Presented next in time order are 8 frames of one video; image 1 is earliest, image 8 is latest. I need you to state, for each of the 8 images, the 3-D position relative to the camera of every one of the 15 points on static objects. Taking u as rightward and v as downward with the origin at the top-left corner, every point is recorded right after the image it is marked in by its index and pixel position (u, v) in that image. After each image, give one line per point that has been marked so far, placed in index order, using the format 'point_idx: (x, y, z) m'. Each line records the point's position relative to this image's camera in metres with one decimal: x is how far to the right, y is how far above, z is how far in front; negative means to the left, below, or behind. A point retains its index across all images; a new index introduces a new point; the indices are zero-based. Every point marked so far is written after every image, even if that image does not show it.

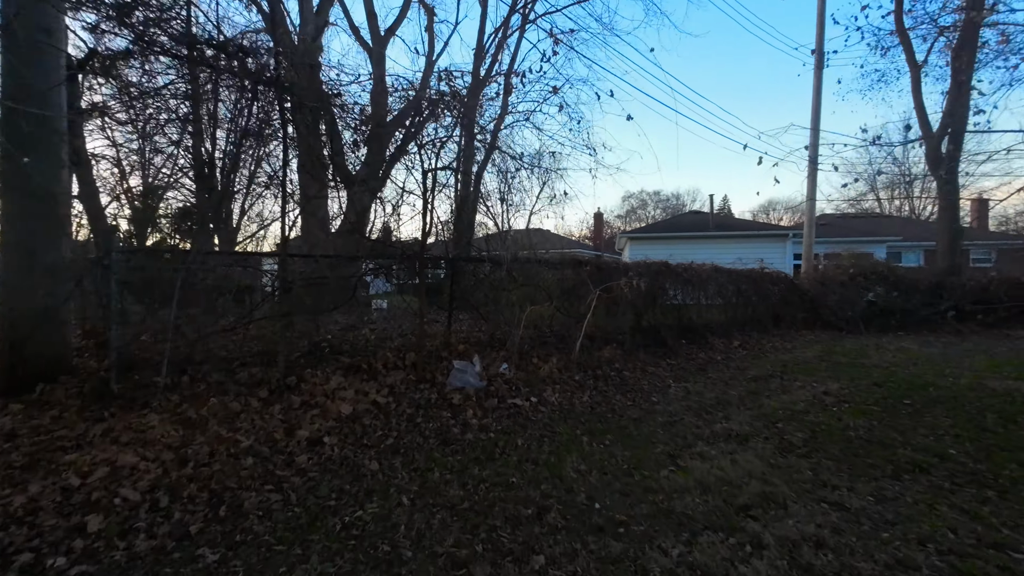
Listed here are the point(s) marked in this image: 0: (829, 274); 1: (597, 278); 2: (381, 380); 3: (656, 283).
0: (+12.4, +0.5, +19.0) m
1: (+1.8, +0.2, +10.2) m
2: (-1.8, -1.3, +6.6) m
3: (+3.5, +0.1, +11.8) m
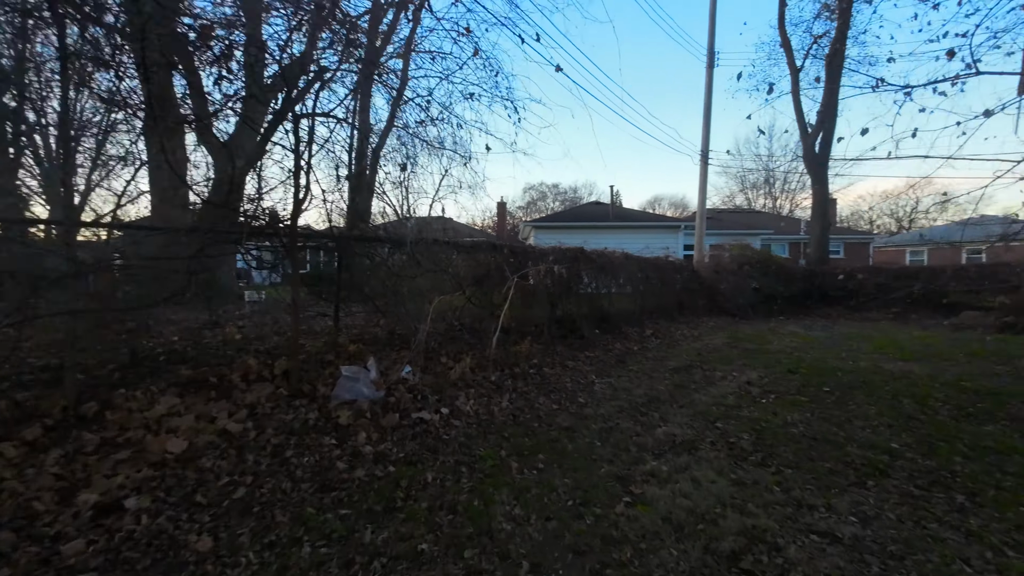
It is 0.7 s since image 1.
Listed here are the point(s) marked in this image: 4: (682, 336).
0: (+8.6, +0.9, +19.9) m
1: (0.0, +0.5, +9.1) m
2: (-2.8, -1.1, +4.9) m
3: (+1.4, +0.4, +11.1) m
4: (+4.5, -1.3, +12.8) m
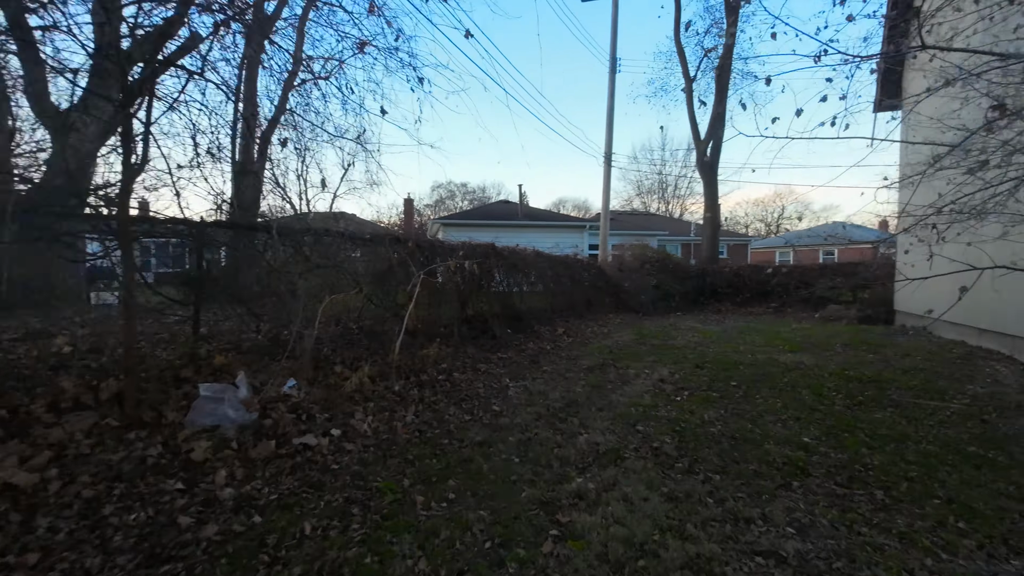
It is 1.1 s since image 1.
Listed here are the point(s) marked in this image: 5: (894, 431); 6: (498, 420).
0: (+4.9, +1.1, +20.5) m
1: (-1.6, +0.5, +8.3) m
2: (-3.6, -1.1, +3.7) m
3: (-0.6, +0.5, +10.4) m
4: (+2.1, -1.2, +12.8) m
5: (+4.3, -1.6, +5.5) m
6: (-0.2, -1.6, +5.7) m
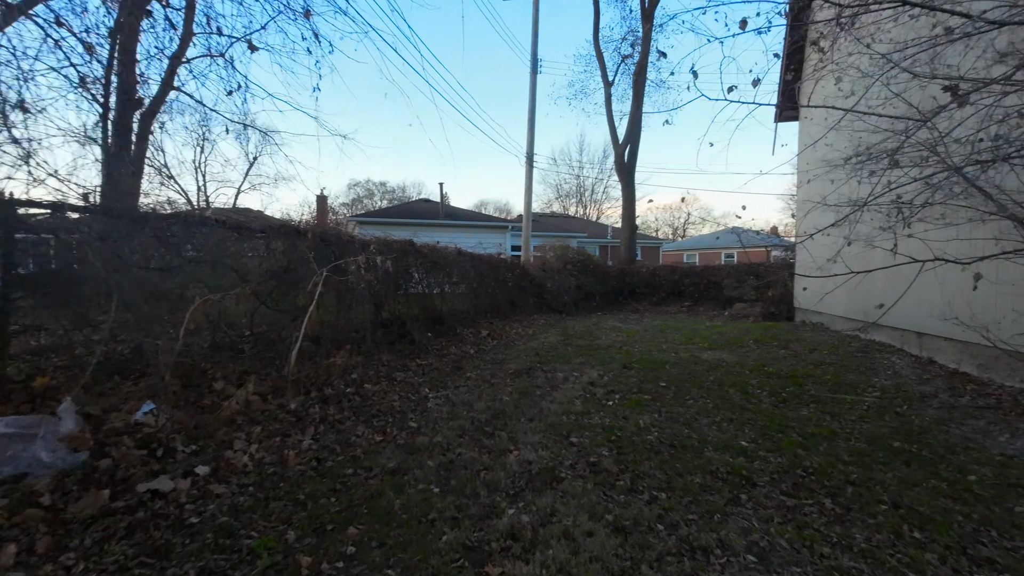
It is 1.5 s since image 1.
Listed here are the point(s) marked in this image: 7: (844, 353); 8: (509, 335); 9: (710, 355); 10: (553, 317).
0: (+1.6, +1.0, +20.3) m
1: (-2.8, +0.5, +7.3) m
2: (-4.0, -1.1, +2.4) m
3: (-2.2, +0.5, +9.5) m
4: (+0.1, -1.2, +12.3) m
5: (+3.5, -1.6, +5.4) m
6: (-1.0, -1.5, +4.9) m
7: (+6.6, -1.3, +9.6) m
8: (-0.1, -1.2, +12.2) m
9: (+4.1, -1.4, +10.0) m
10: (+1.5, -1.1, +17.8) m
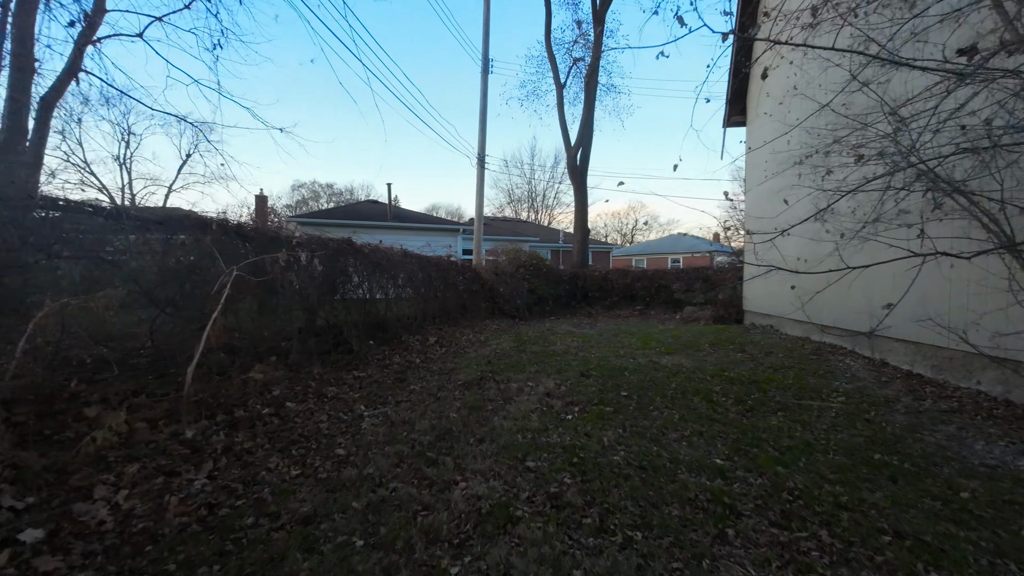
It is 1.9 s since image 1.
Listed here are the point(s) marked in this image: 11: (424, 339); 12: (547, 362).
0: (-0.4, +0.9, +19.7) m
1: (-3.5, +0.5, +6.3) m
2: (-4.2, -1.1, +1.2) m
3: (-3.1, +0.4, +8.6) m
4: (-1.0, -1.3, +11.5) m
5: (+3.0, -1.6, +5.0) m
6: (-1.4, -1.6, +4.1) m
7: (+5.6, -1.3, +9.5) m
8: (-1.3, -1.3, +11.4) m
9: (+3.1, -1.4, +9.7) m
10: (-0.2, -1.2, +17.1) m
11: (-2.0, -1.1, +10.7) m
12: (+0.7, -1.4, +9.2) m
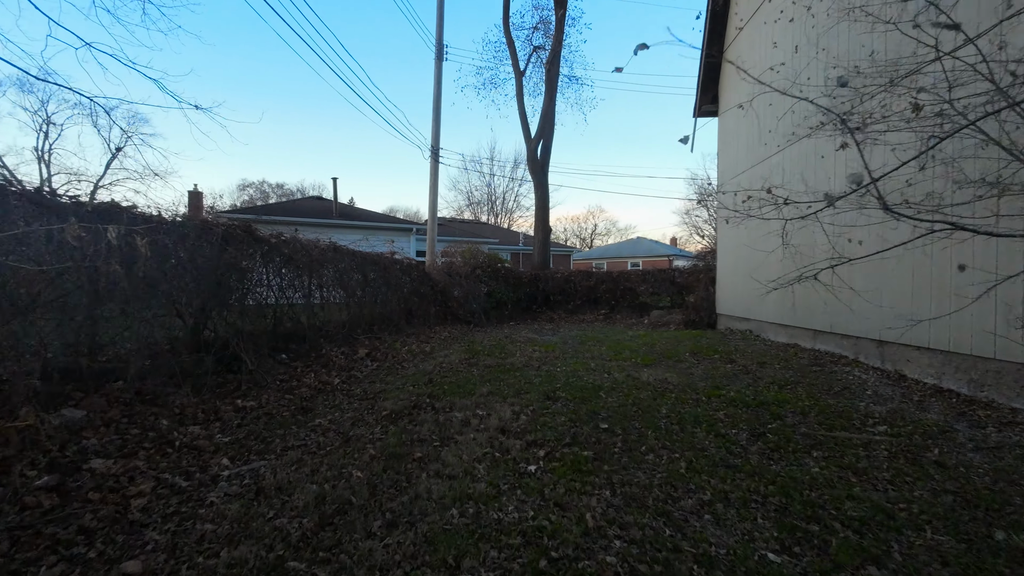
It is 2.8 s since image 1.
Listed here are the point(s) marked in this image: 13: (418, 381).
0: (-2.1, +0.8, +17.8) m
1: (-4.1, +0.5, +4.1) m
2: (-4.4, -1.0, -1.0) m
3: (-3.9, +0.4, +6.5) m
4: (-2.0, -1.3, +9.5) m
5: (+2.5, -1.5, +3.4) m
6: (-1.8, -1.5, +2.1) m
7: (+4.8, -1.3, +8.1) m
8: (-2.2, -1.3, +9.4) m
9: (+2.3, -1.4, +8.1) m
10: (-1.7, -1.3, +15.2) m
11: (-2.9, -1.2, +8.7) m
12: (-0.1, -1.4, +7.4) m
13: (-1.4, -1.4, +7.2) m
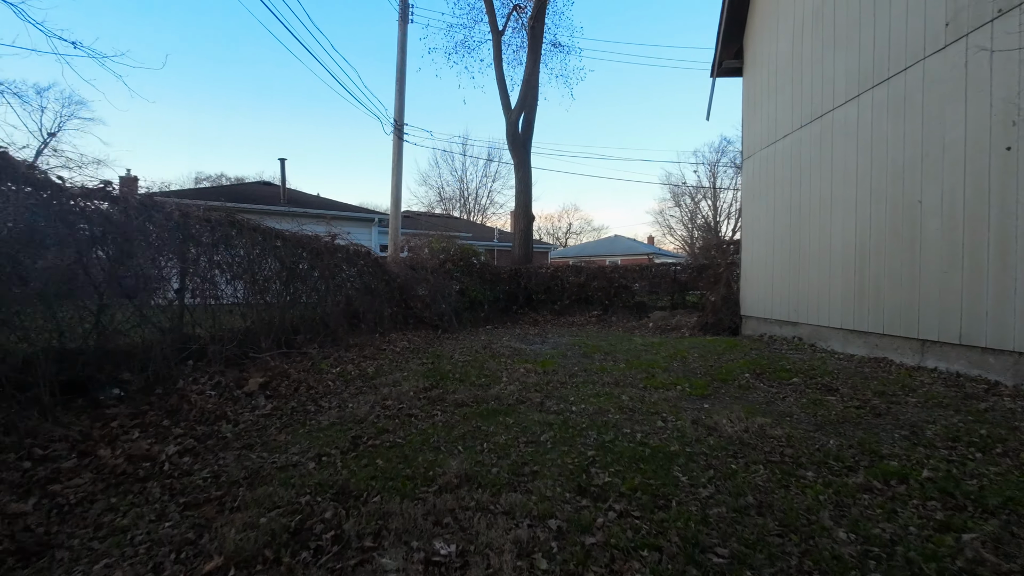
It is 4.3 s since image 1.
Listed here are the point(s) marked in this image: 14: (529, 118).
0: (-2.7, +0.9, +14.4) m
1: (-4.0, +0.6, +0.7) m
2: (-4.0, -0.9, -4.4) m
3: (-3.9, +0.5, +3.1) m
4: (-2.2, -1.2, +6.2) m
5: (+2.6, -1.4, +0.3) m
6: (-1.6, -1.4, -1.2) m
7: (+4.7, -1.2, +5.1) m
8: (-2.4, -1.2, +6.1) m
9: (+2.2, -1.3, +5.0) m
10: (-2.2, -1.2, +11.9) m
11: (-3.0, -1.0, +5.4) m
12: (-0.2, -1.3, +4.2) m
13: (-1.5, -1.3, +4.0) m
14: (+0.6, +6.6, +18.9) m
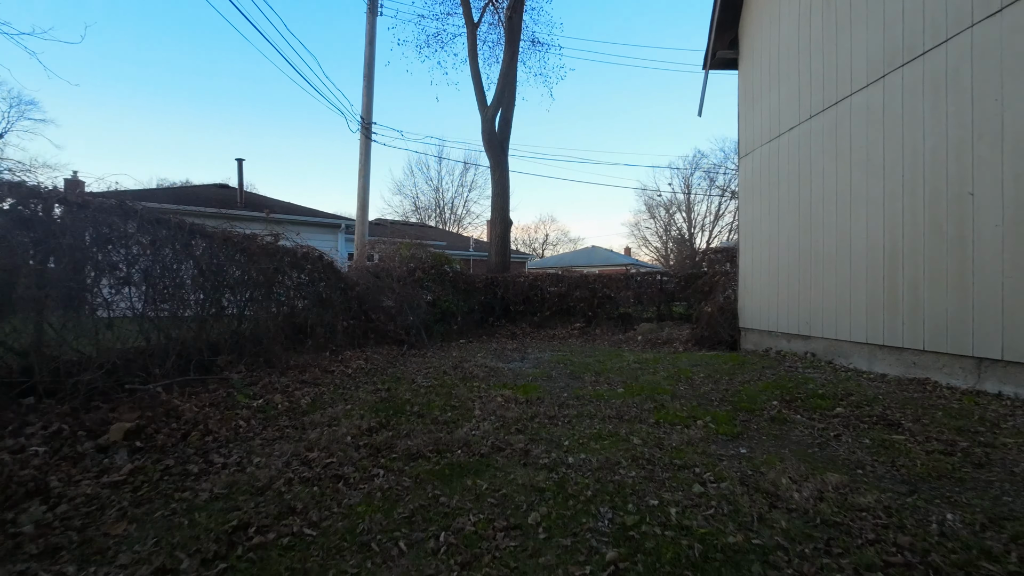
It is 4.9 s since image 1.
0: (-3.4, +0.6, +12.9) m
1: (-4.0, +0.7, -0.9) m
2: (-3.7, -0.7, -6.0) m
3: (-4.0, +0.5, +1.5) m
4: (-2.5, -1.3, +4.7) m
5: (+2.7, -1.4, -1.0) m
6: (-1.5, -1.3, -2.7) m
7: (+4.5, -1.3, +3.9) m
8: (-2.7, -1.2, +4.6) m
9: (+2.0, -1.4, +3.7) m
10: (-2.7, -1.4, +10.4) m
11: (-3.3, -1.1, +3.8) m
12: (-0.4, -1.3, +2.8) m
13: (-1.6, -1.3, +2.5) m
14: (-0.2, +6.2, +17.6) m
